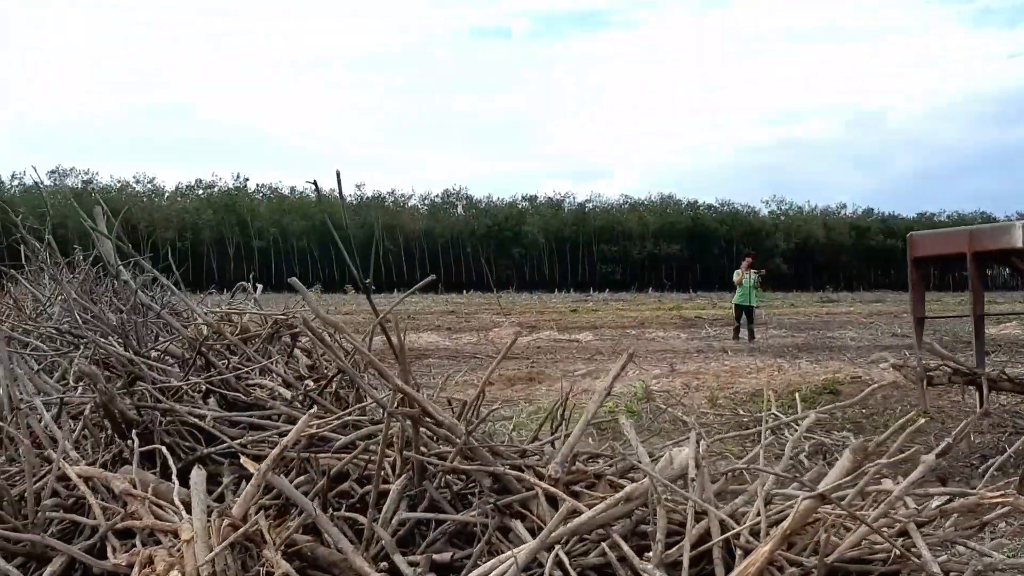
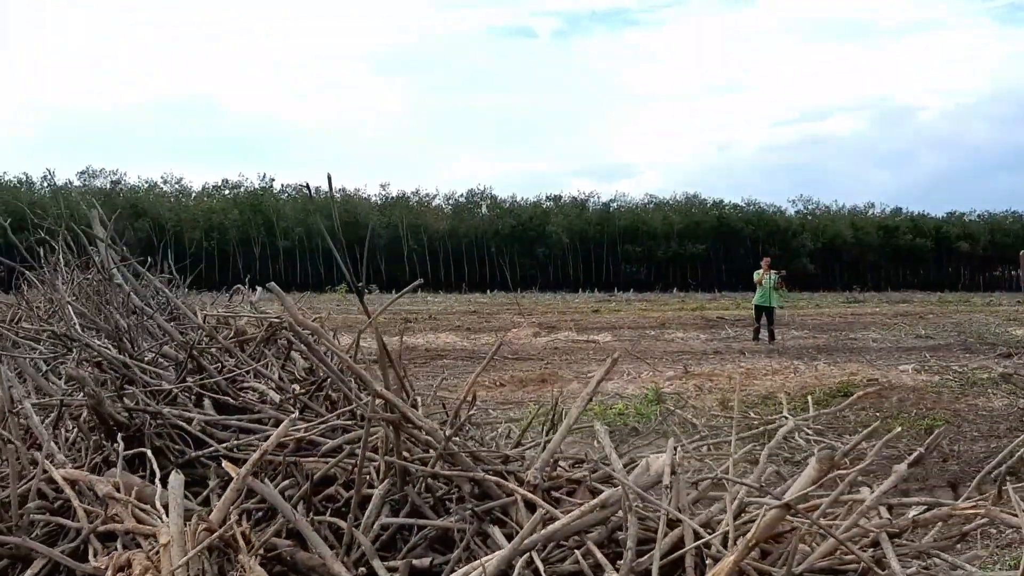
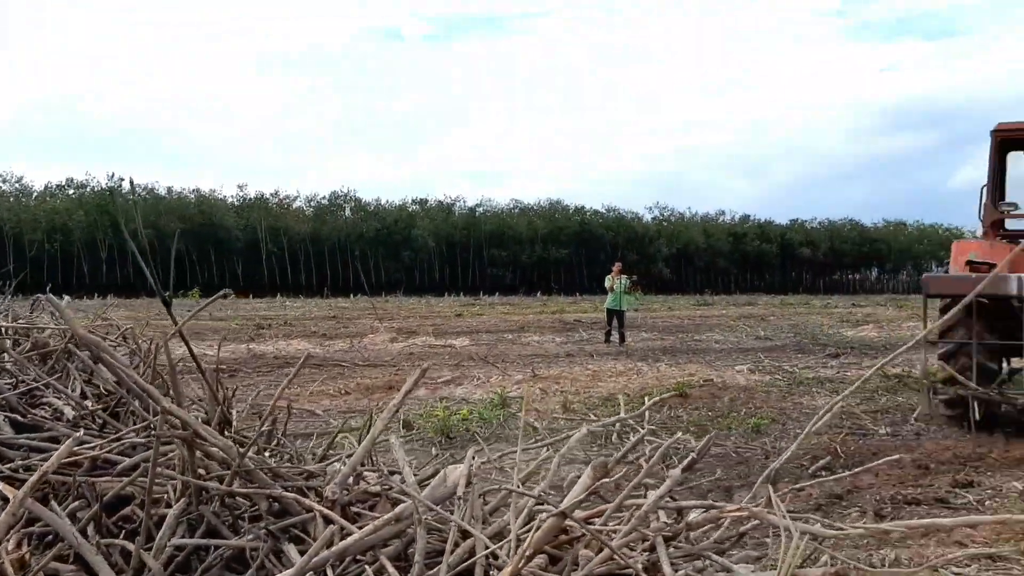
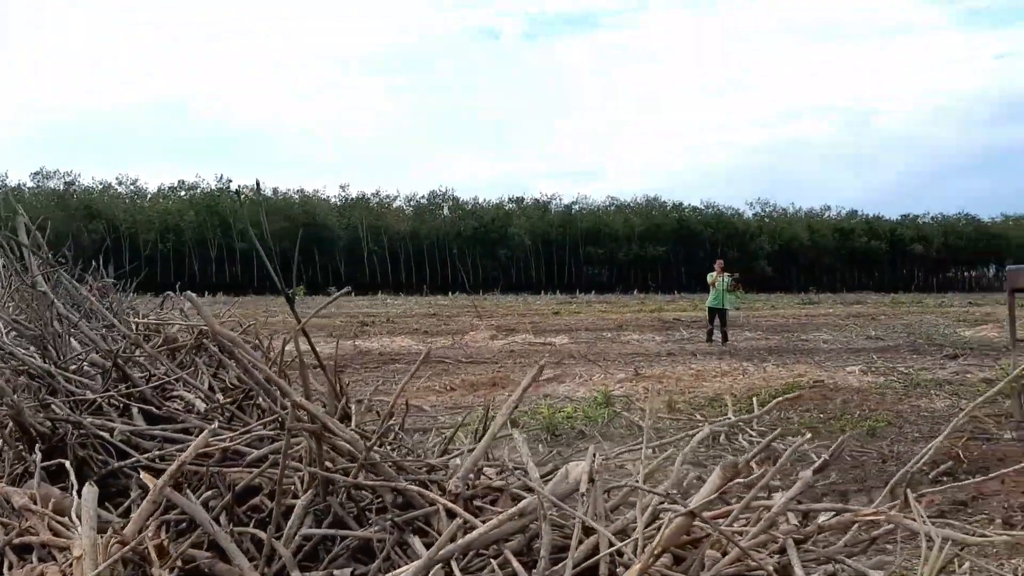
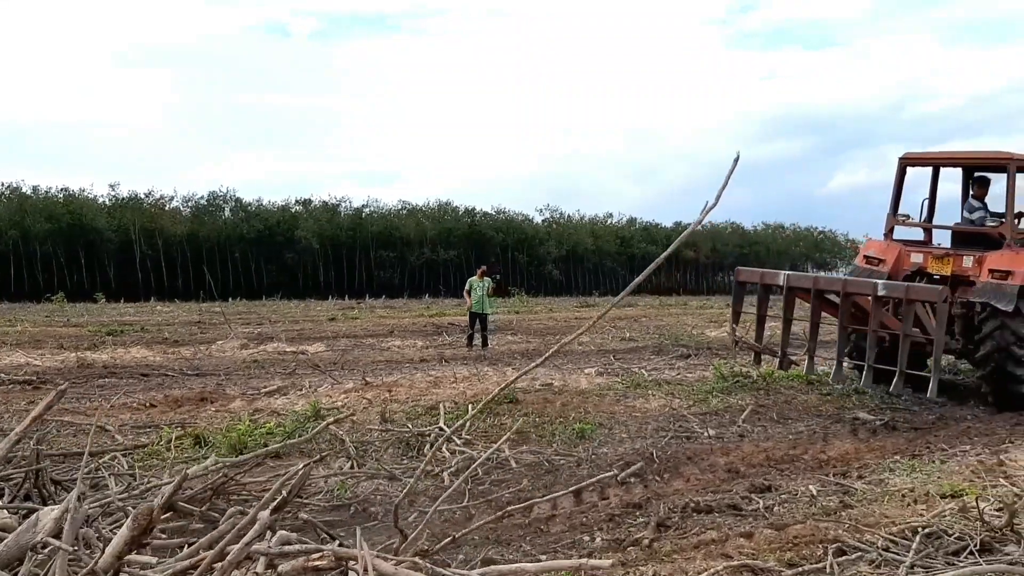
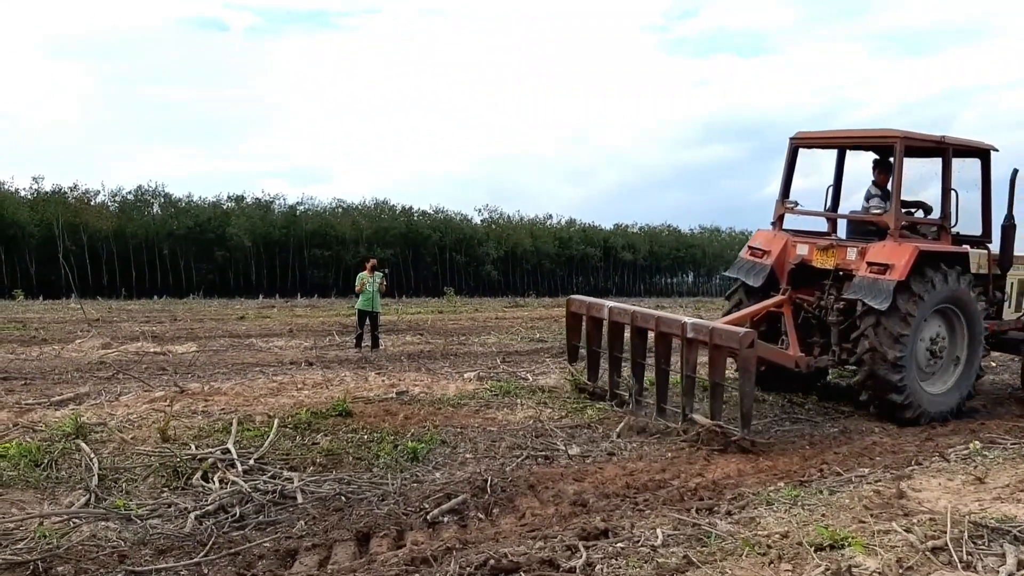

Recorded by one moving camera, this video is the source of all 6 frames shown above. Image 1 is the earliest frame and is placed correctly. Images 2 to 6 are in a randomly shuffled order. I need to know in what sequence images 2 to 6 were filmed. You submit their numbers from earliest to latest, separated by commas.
2, 4, 3, 5, 6
